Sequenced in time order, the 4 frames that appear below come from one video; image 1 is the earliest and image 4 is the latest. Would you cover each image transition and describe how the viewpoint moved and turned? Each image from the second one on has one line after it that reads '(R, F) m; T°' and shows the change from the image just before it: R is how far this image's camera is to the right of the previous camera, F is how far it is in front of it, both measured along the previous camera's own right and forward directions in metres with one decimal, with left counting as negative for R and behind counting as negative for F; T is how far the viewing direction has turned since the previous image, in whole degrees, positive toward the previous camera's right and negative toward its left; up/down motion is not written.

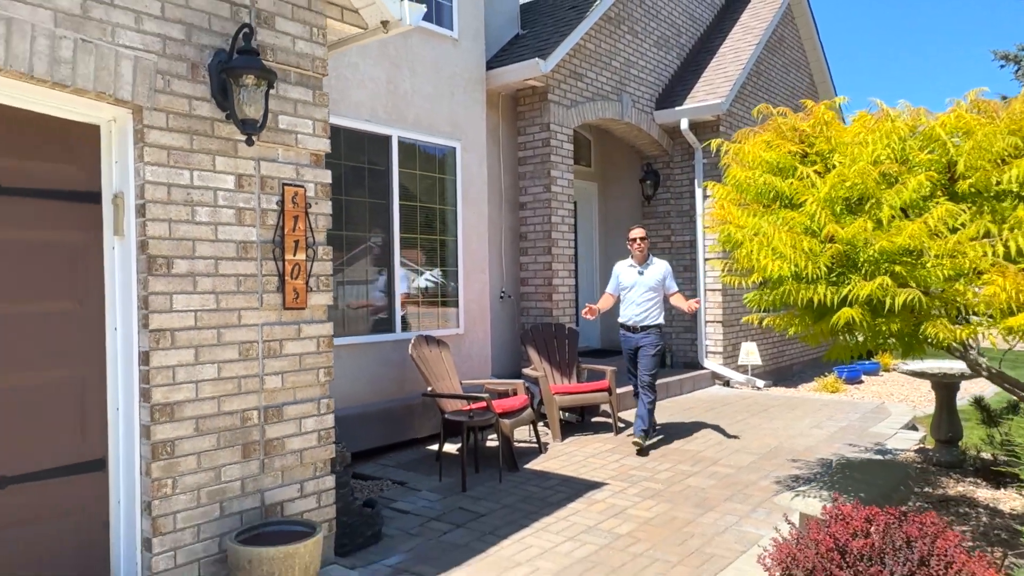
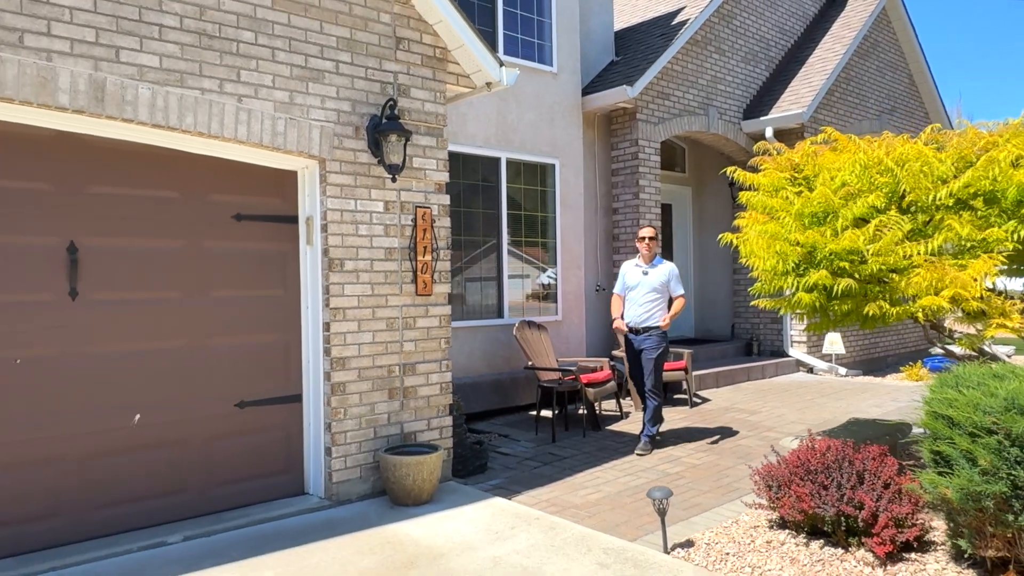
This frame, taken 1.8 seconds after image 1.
(+0.4, -1.4) m; -10°
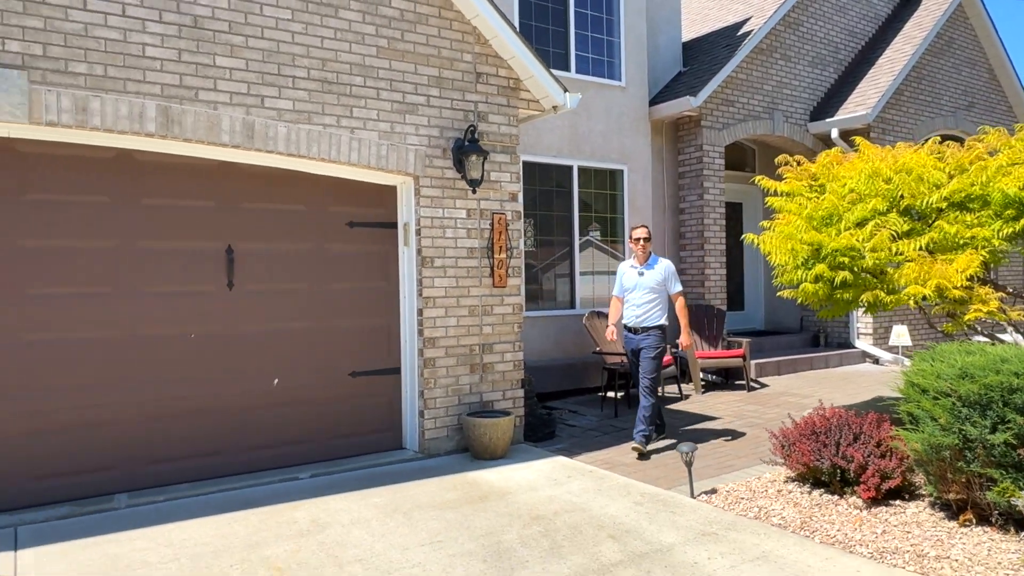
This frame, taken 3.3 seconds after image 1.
(+0.3, -1.0) m; -7°
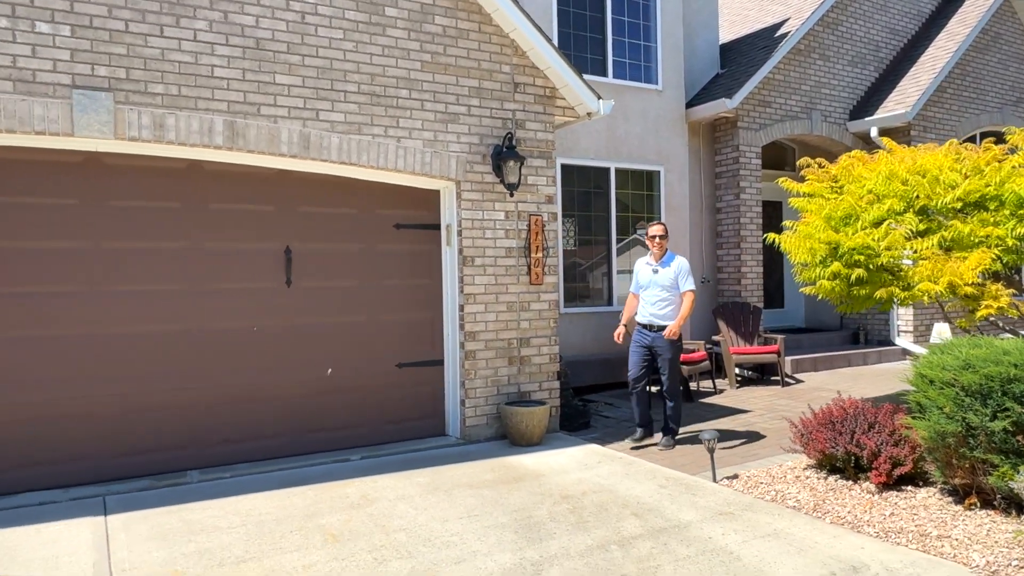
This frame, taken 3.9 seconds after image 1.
(+0.1, -0.4) m; -4°
